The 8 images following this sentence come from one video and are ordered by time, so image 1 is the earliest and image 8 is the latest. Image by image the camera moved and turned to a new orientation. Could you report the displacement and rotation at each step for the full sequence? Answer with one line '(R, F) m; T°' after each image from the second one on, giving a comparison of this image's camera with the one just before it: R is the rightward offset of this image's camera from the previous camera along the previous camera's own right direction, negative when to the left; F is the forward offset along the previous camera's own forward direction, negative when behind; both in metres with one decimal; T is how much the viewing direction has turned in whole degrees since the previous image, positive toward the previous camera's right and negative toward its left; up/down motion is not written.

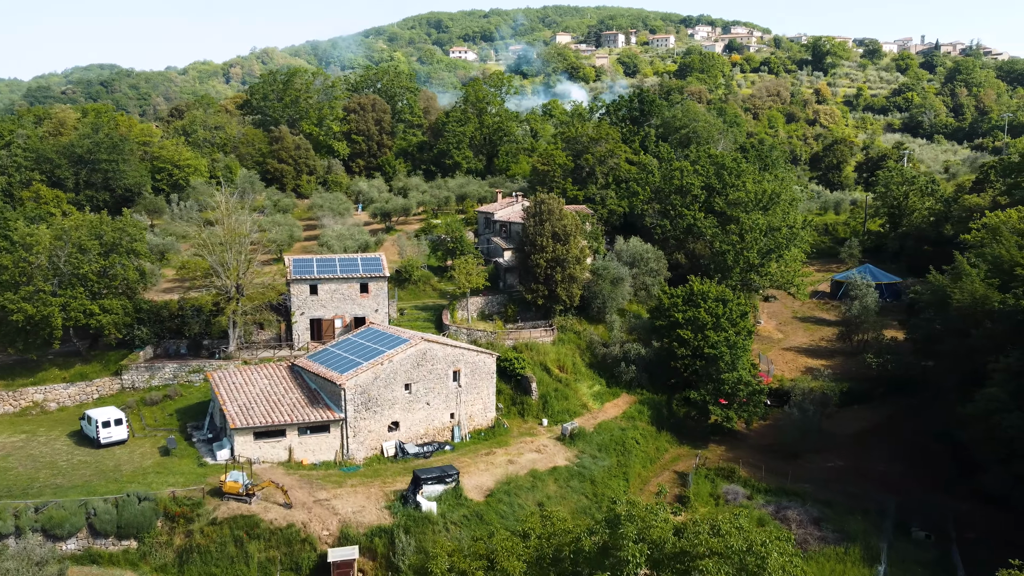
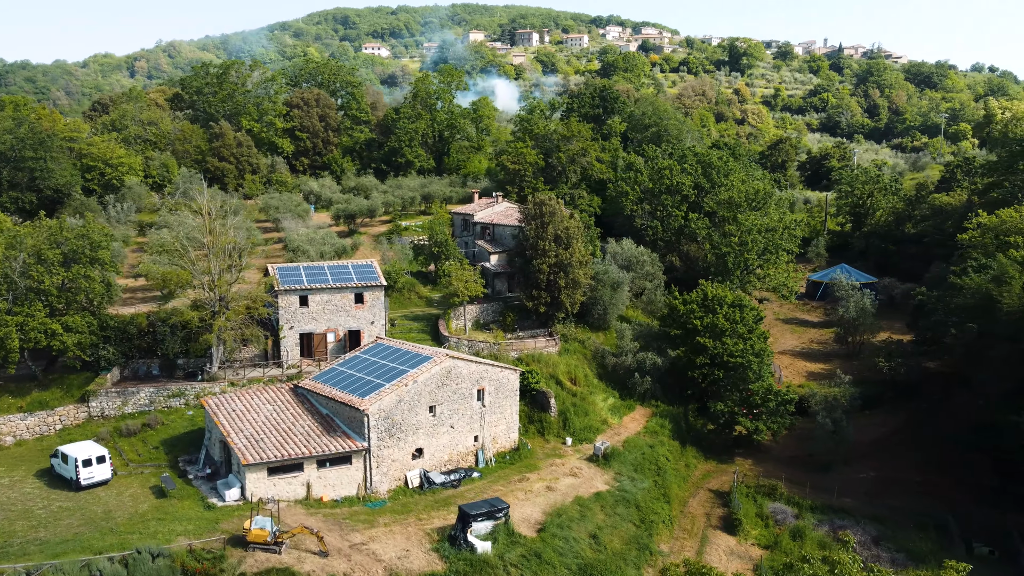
(-3.9, +2.9) m; +6°
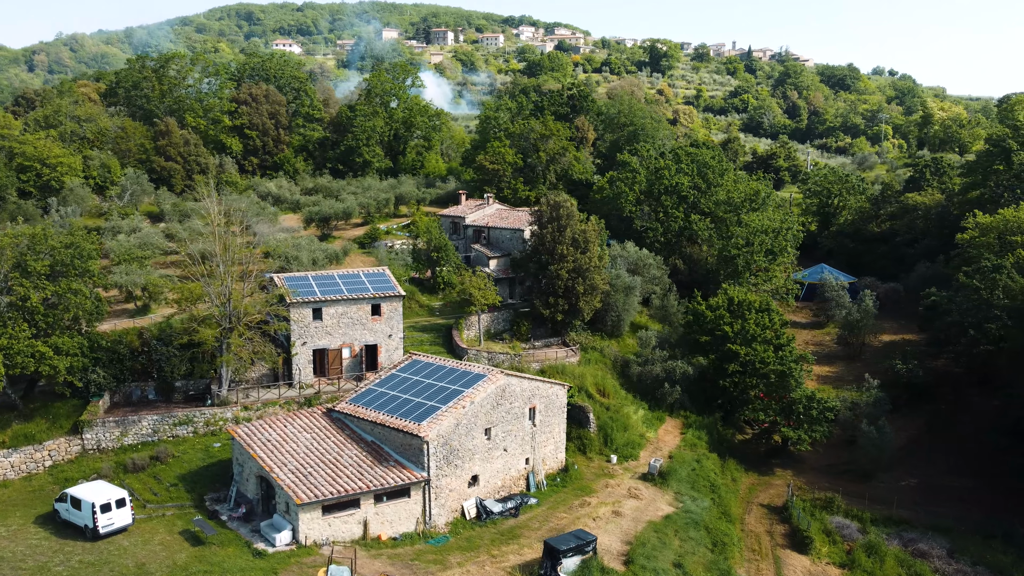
(-4.4, +2.4) m; +6°
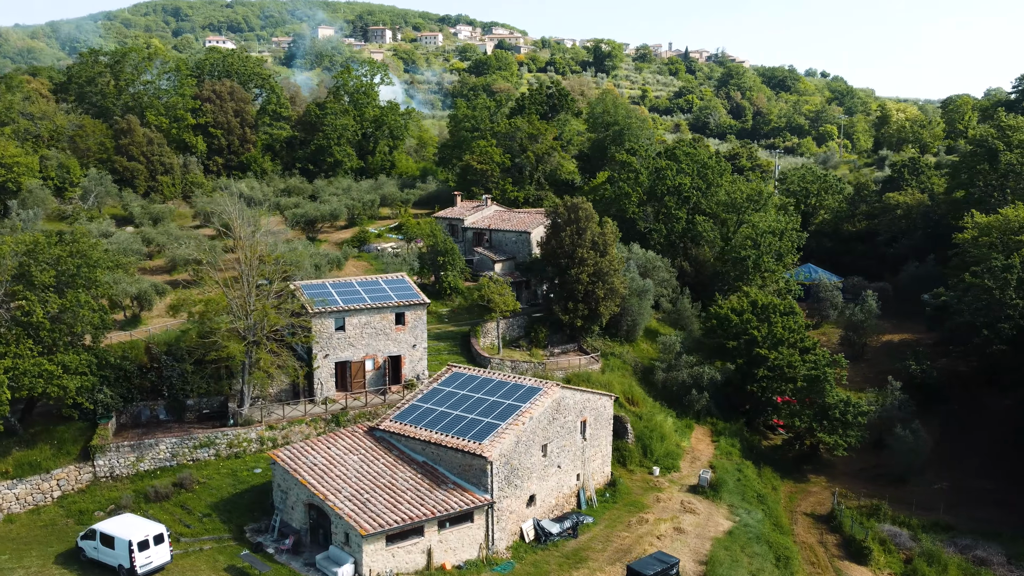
(-3.3, +1.5) m; +4°
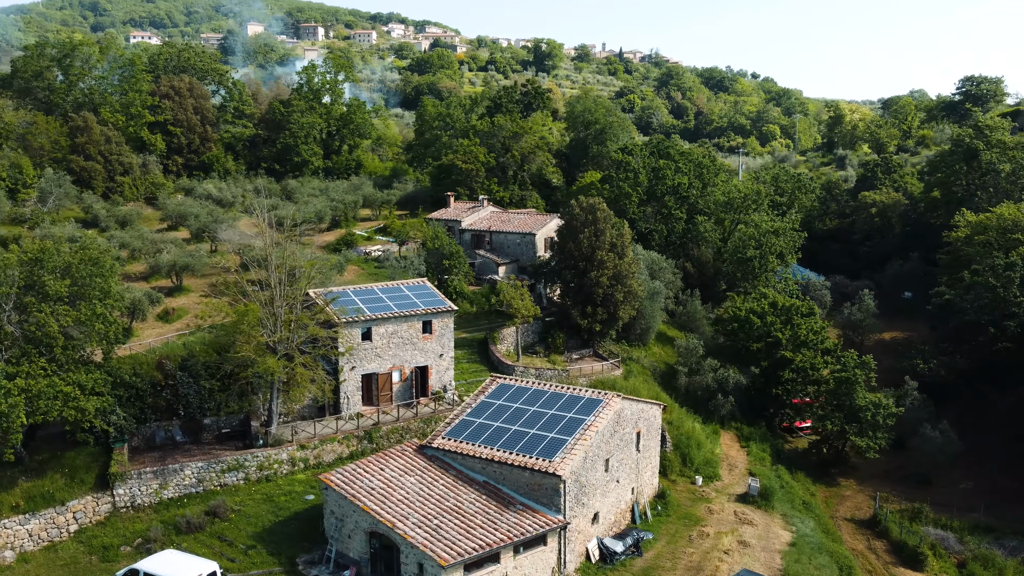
(-3.3, +1.5) m; +5°
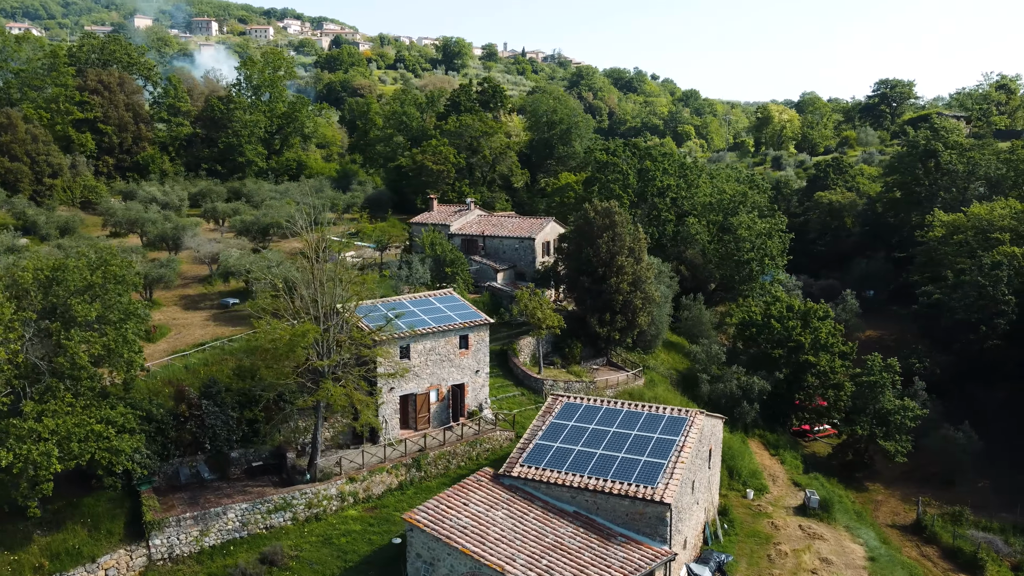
(-4.3, +2.0) m; +7°
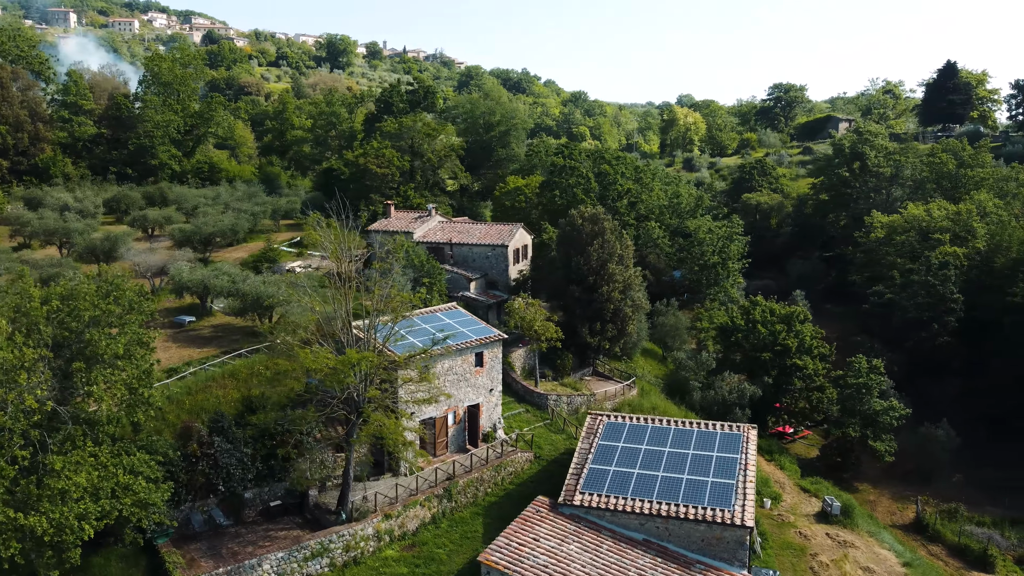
(-3.9, +1.6) m; +8°
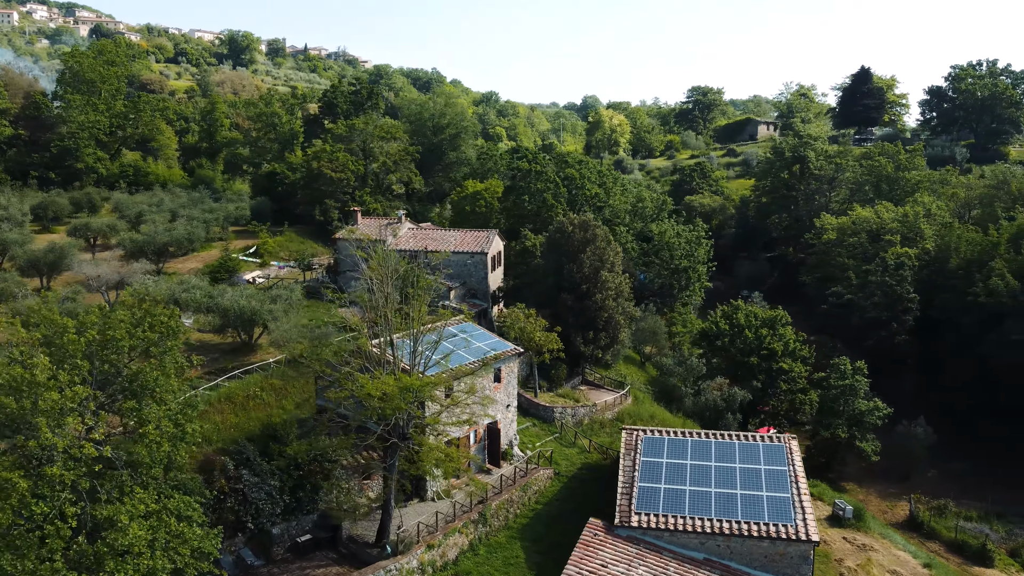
(-3.2, +1.0) m; +7°
